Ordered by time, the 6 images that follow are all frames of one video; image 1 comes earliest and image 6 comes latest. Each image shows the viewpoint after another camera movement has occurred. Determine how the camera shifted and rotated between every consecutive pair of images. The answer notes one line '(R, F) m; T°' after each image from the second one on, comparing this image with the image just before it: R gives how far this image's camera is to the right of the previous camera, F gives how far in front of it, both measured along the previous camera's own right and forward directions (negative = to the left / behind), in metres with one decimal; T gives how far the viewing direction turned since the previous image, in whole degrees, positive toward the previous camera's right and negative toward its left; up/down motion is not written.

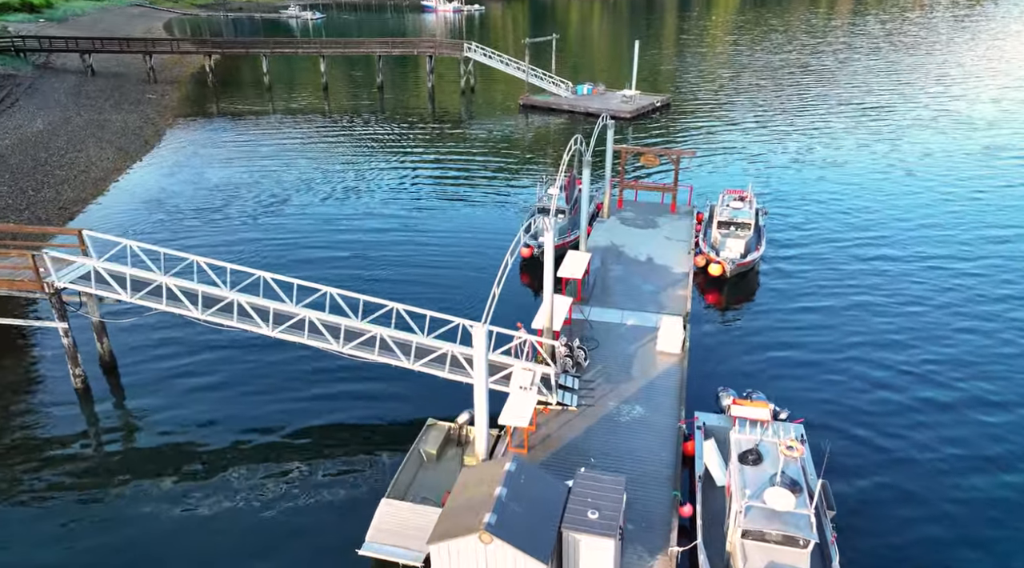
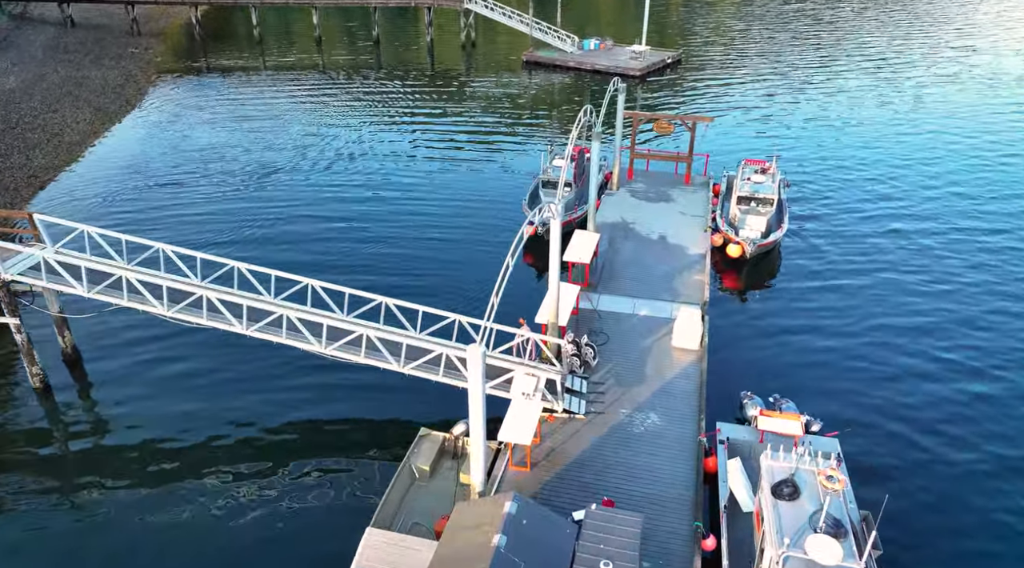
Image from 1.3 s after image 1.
(0.0, +2.8) m; 0°
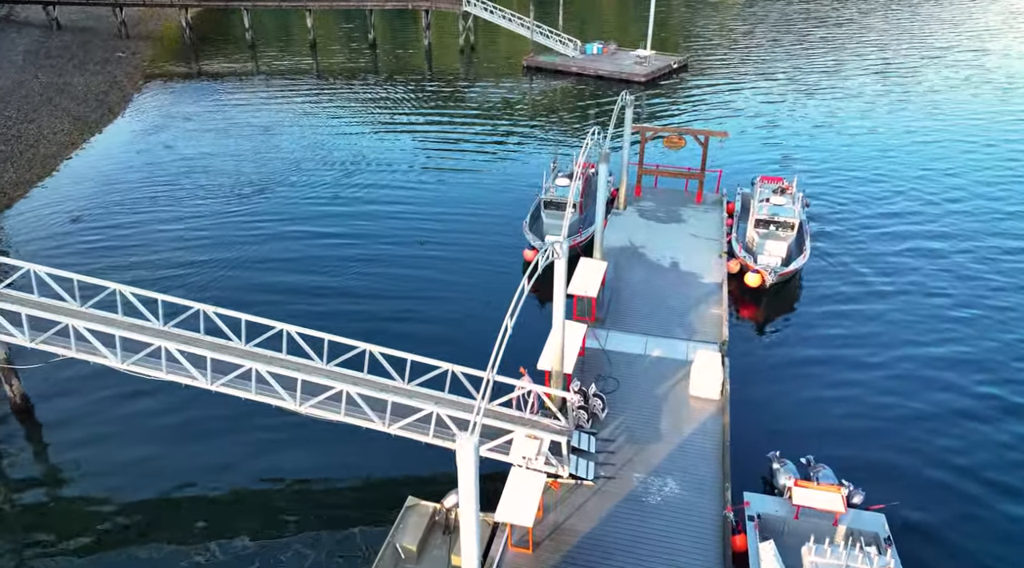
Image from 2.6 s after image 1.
(0.0, +2.7) m; 0°
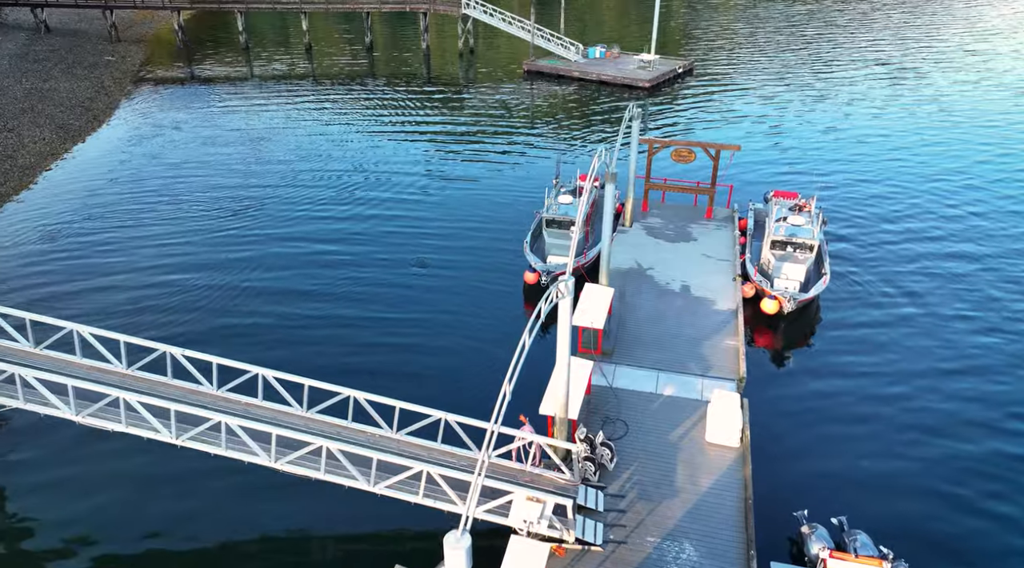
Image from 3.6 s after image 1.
(0.0, +2.1) m; 0°
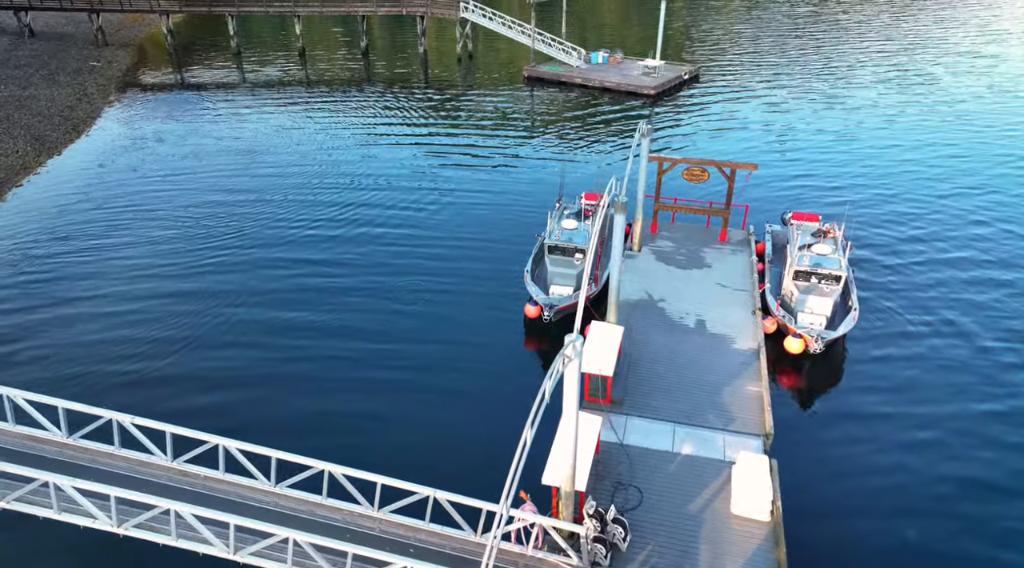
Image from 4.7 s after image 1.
(0.0, +2.6) m; 0°
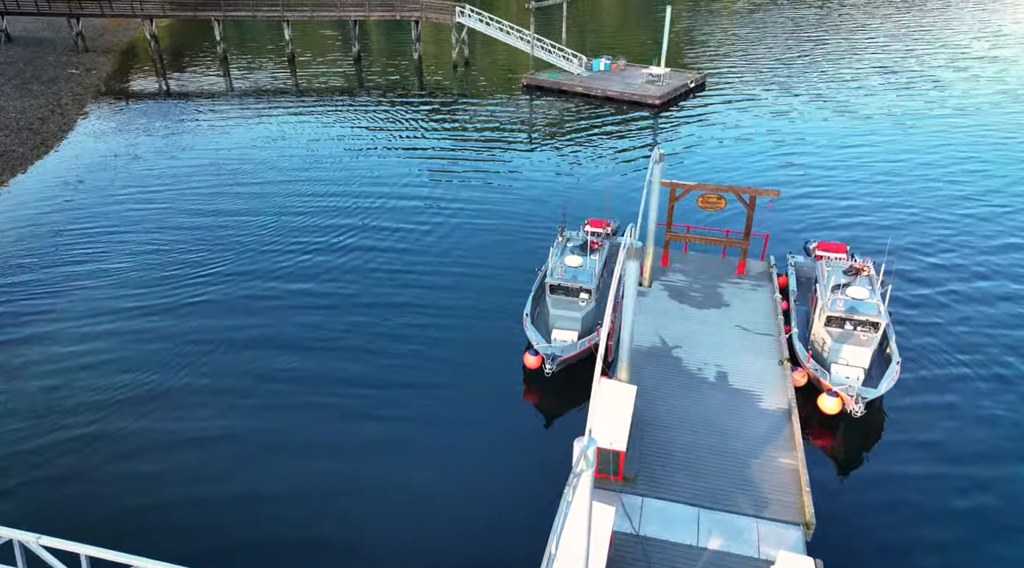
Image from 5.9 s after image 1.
(0.0, +3.2) m; 0°
